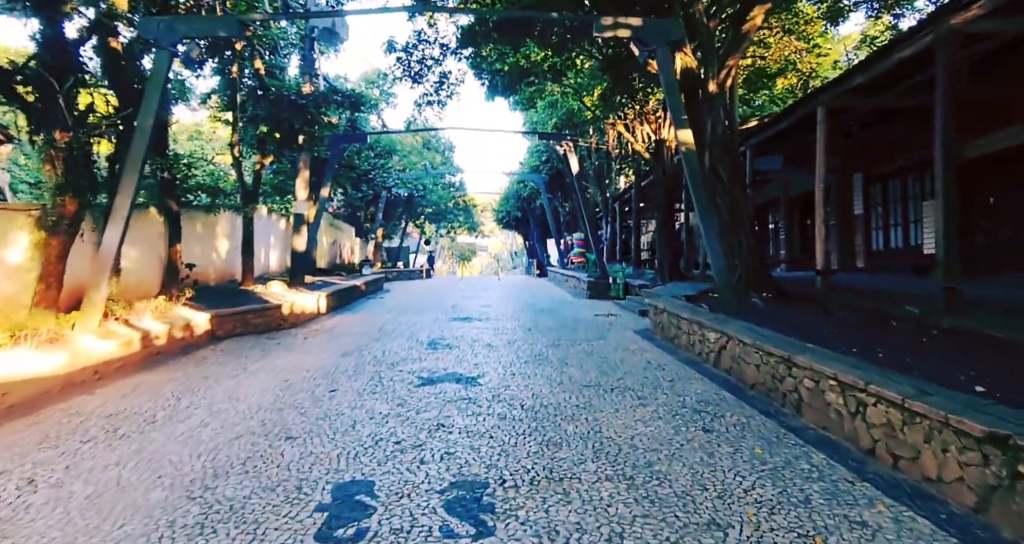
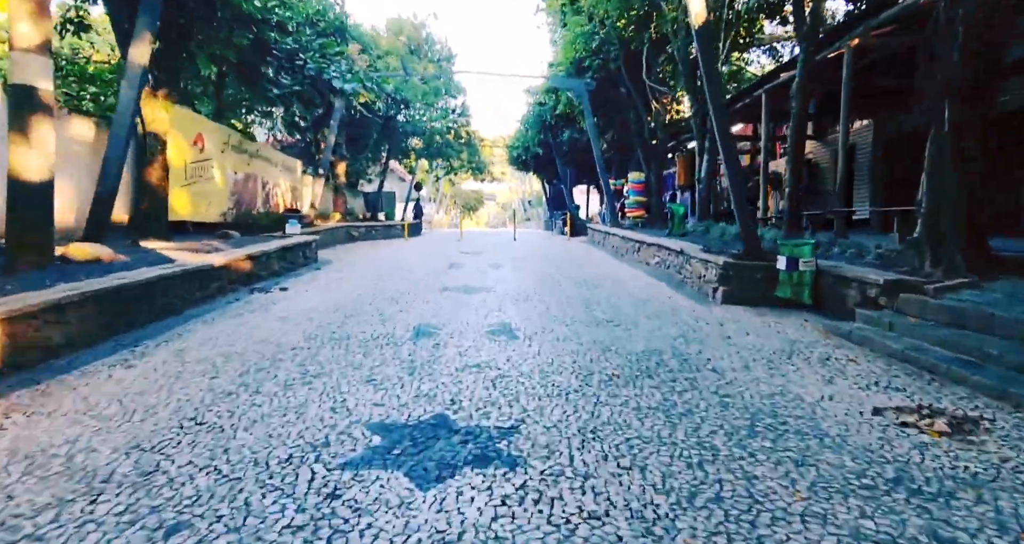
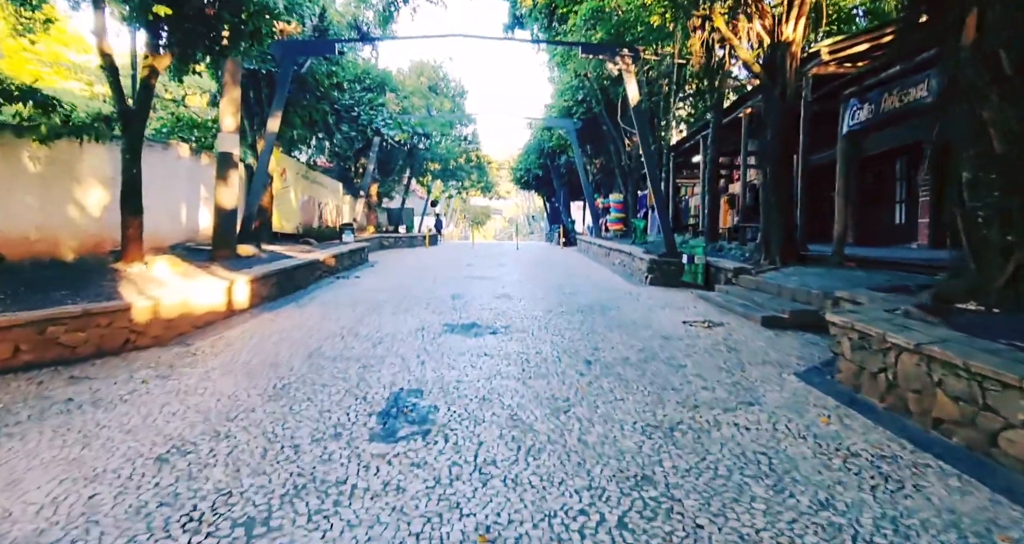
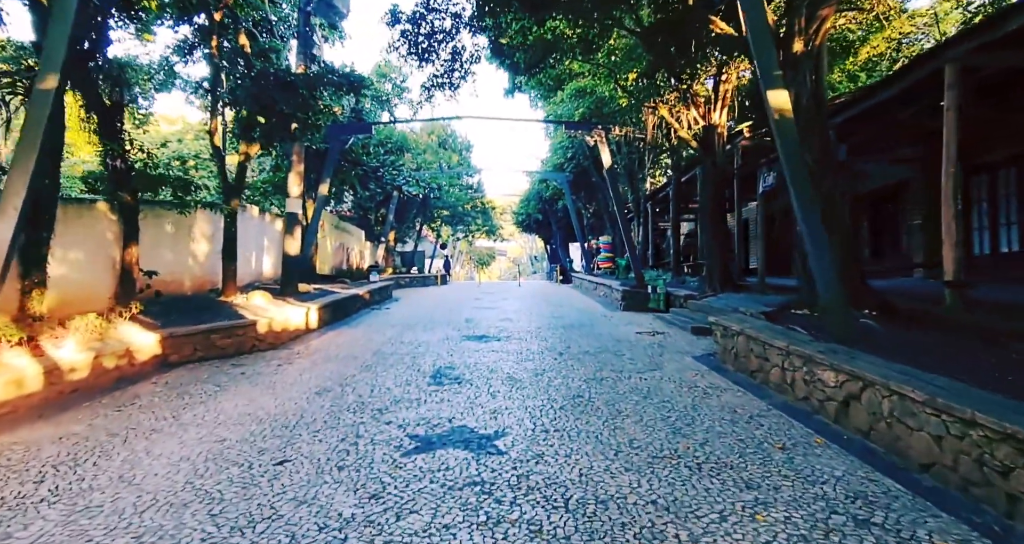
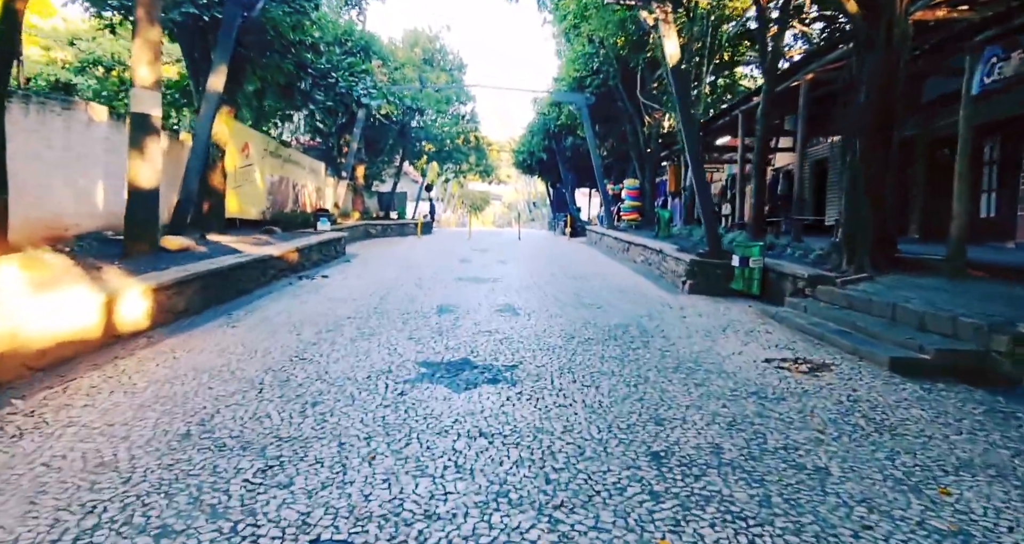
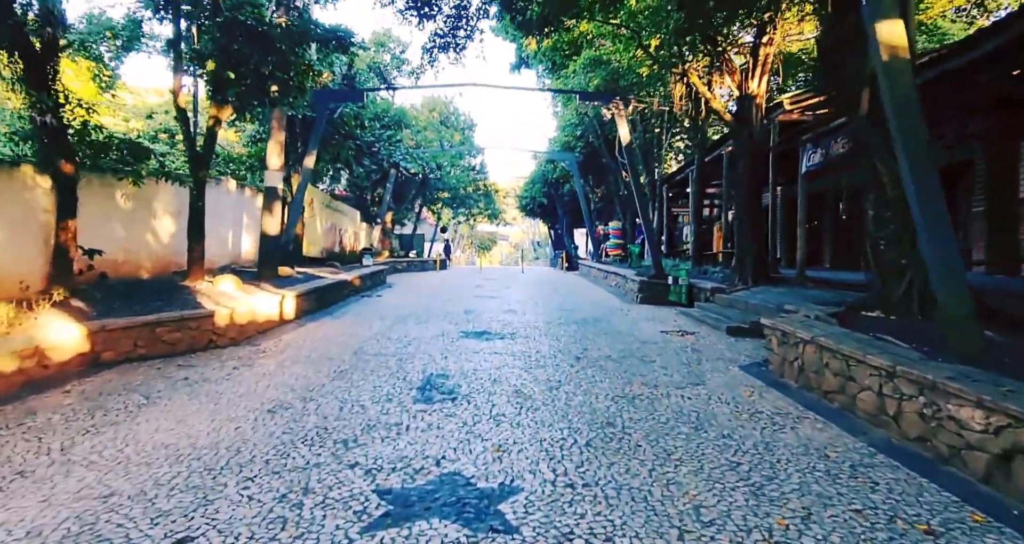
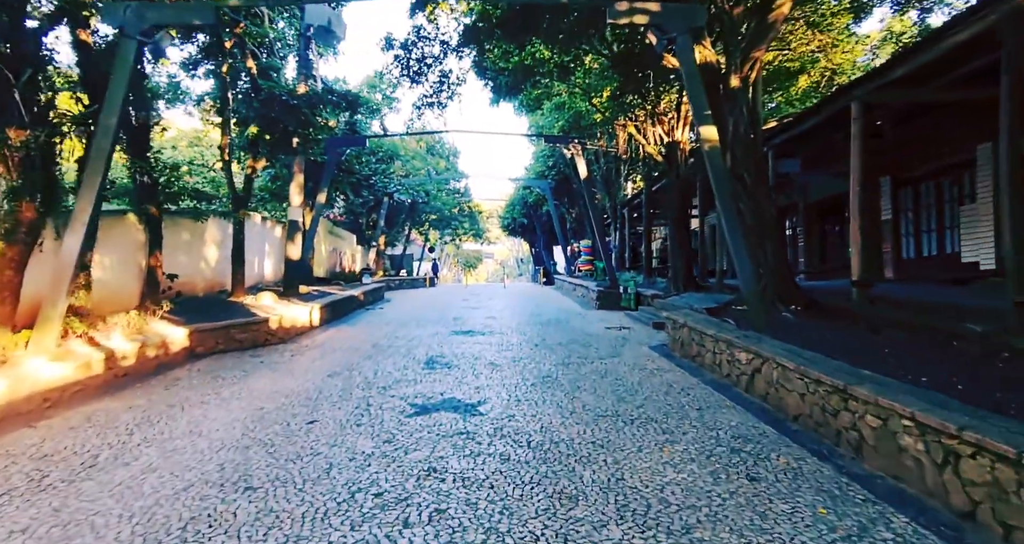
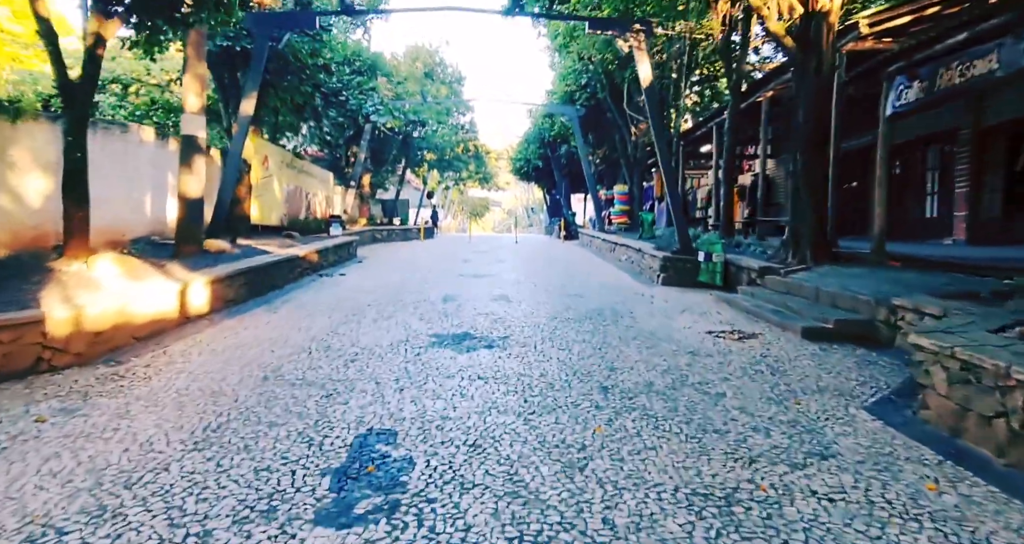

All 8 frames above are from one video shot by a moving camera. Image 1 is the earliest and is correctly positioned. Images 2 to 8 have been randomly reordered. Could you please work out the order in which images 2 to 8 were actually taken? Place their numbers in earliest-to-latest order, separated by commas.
7, 4, 6, 3, 8, 5, 2
